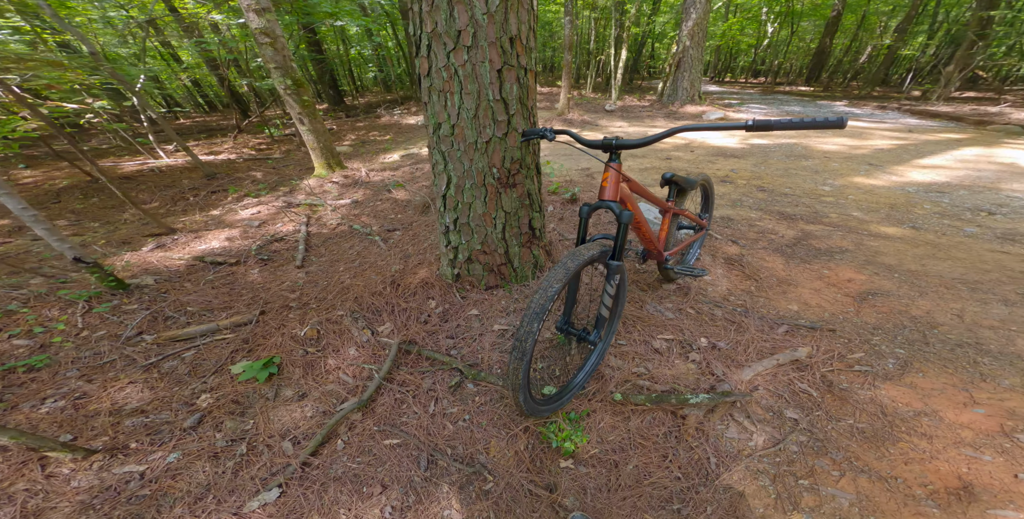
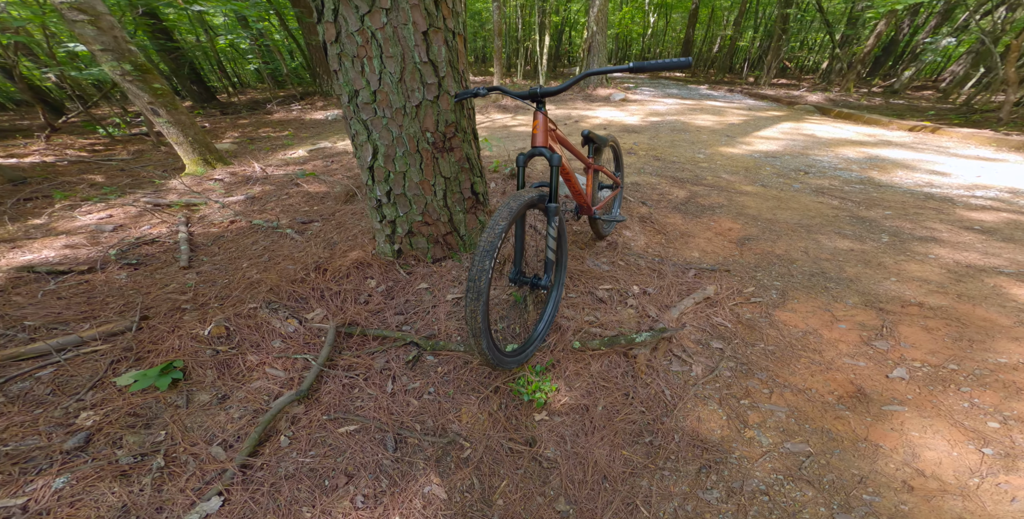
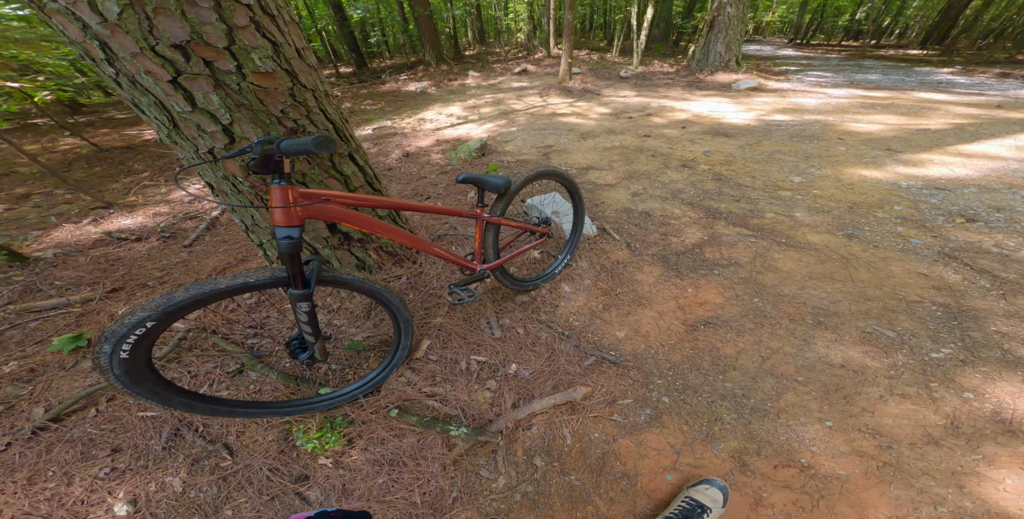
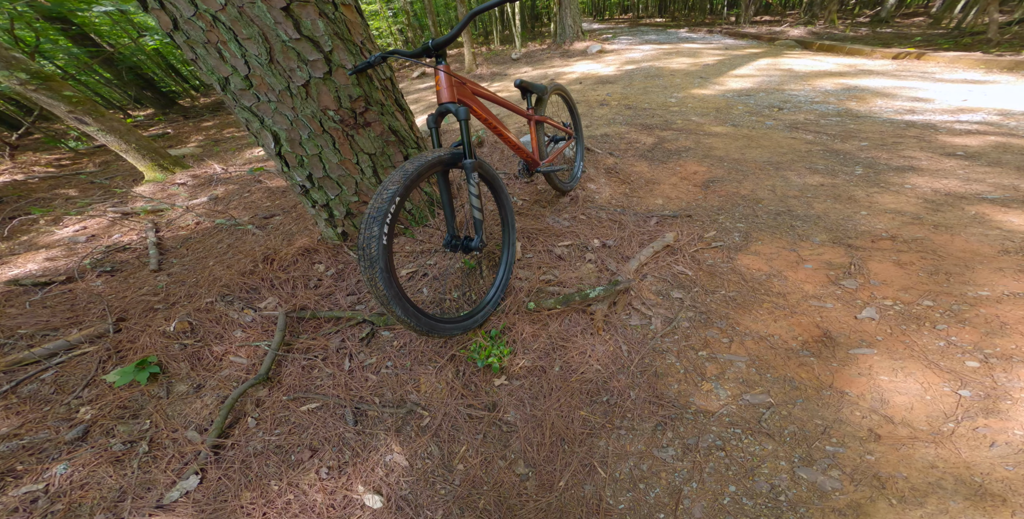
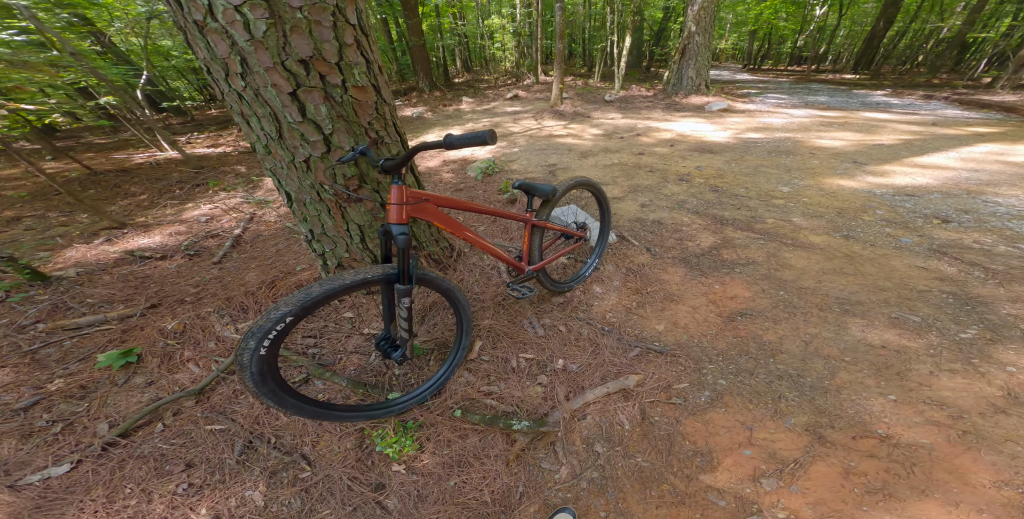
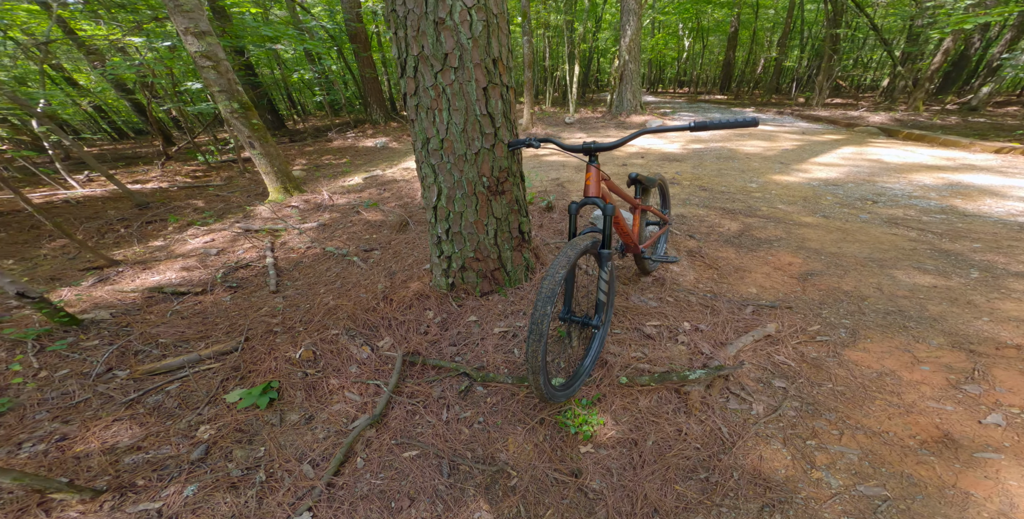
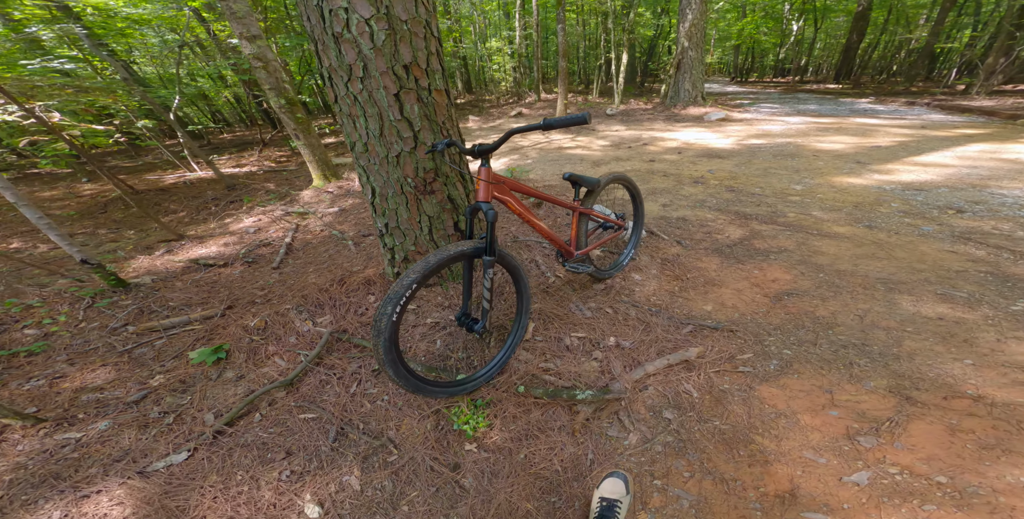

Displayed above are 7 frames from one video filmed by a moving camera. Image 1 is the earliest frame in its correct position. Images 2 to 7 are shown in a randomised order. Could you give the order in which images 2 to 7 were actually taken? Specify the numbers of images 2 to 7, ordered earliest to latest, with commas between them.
4, 2, 6, 7, 5, 3
